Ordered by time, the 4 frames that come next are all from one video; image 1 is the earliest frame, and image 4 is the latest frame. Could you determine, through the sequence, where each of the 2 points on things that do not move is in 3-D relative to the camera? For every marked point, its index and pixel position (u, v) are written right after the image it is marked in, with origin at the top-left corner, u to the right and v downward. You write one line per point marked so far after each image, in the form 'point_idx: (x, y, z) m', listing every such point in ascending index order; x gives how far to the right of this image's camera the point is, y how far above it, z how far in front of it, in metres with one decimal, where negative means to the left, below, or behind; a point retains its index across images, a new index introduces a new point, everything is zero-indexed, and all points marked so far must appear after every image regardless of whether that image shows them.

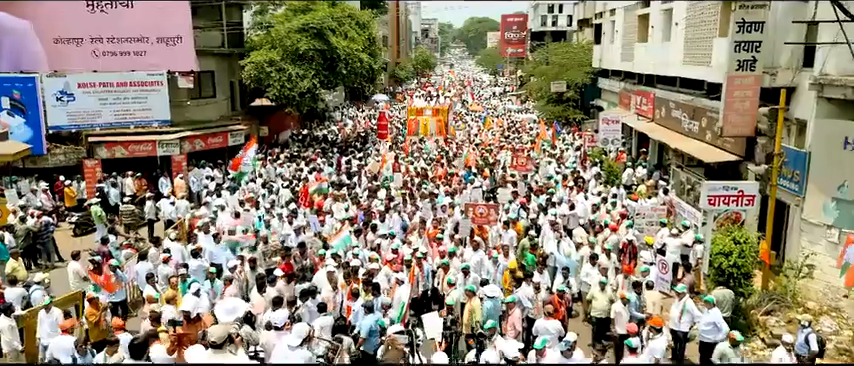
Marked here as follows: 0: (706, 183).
0: (+5.3, 0.0, +11.1) m
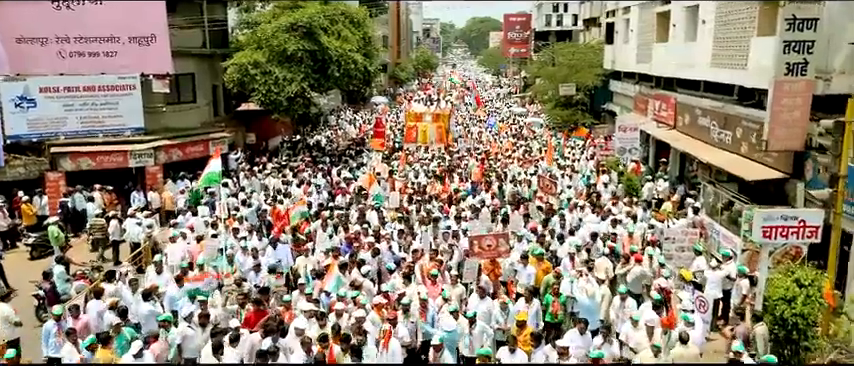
0: (+5.2, -0.5, +9.2) m
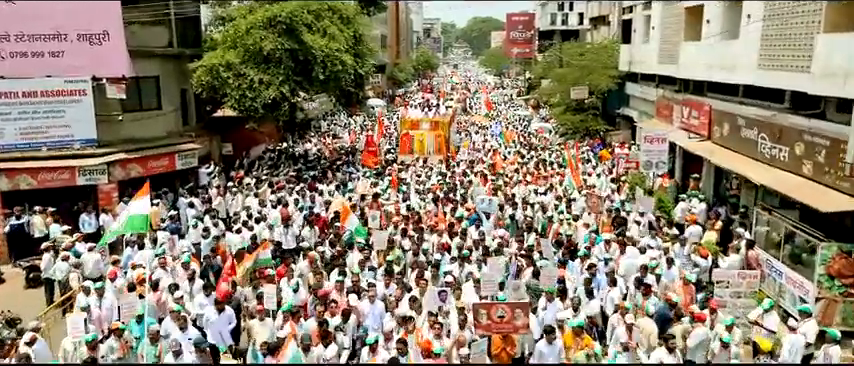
0: (+5.2, -1.0, +6.7) m
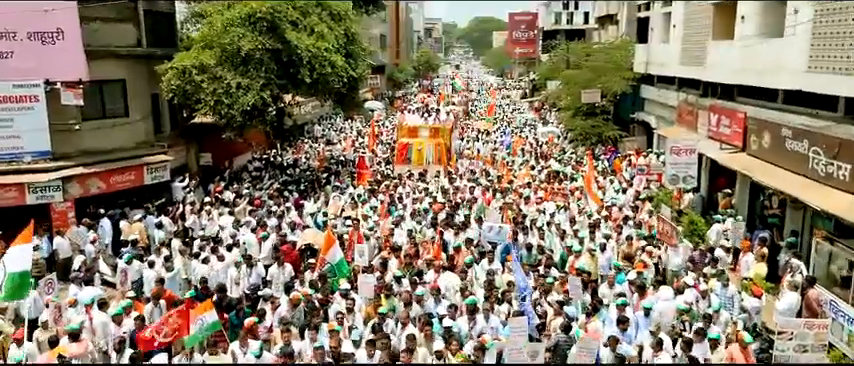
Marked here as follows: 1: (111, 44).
0: (+5.1, -1.4, +4.8) m
1: (-8.2, +3.6, +15.1) m
